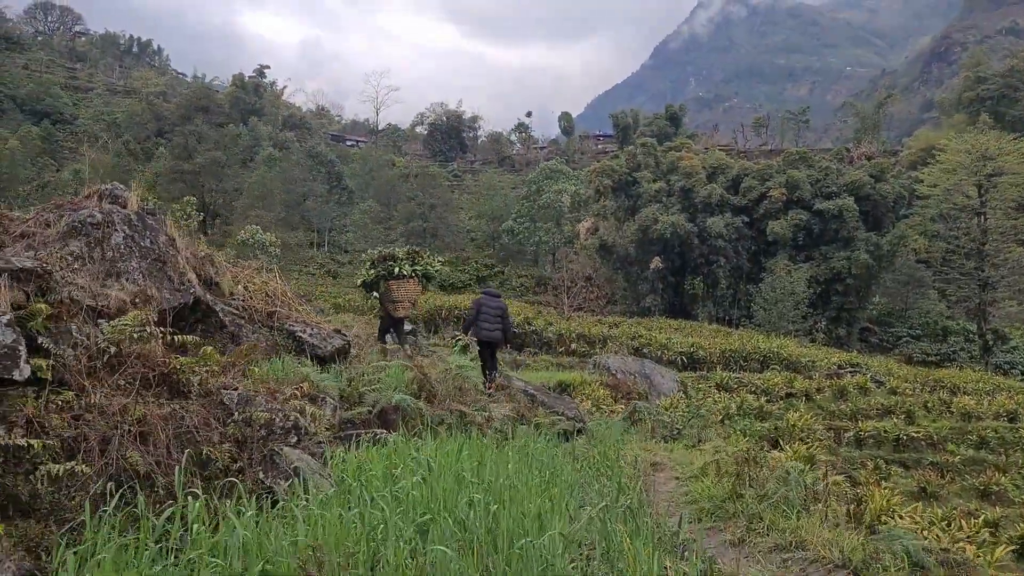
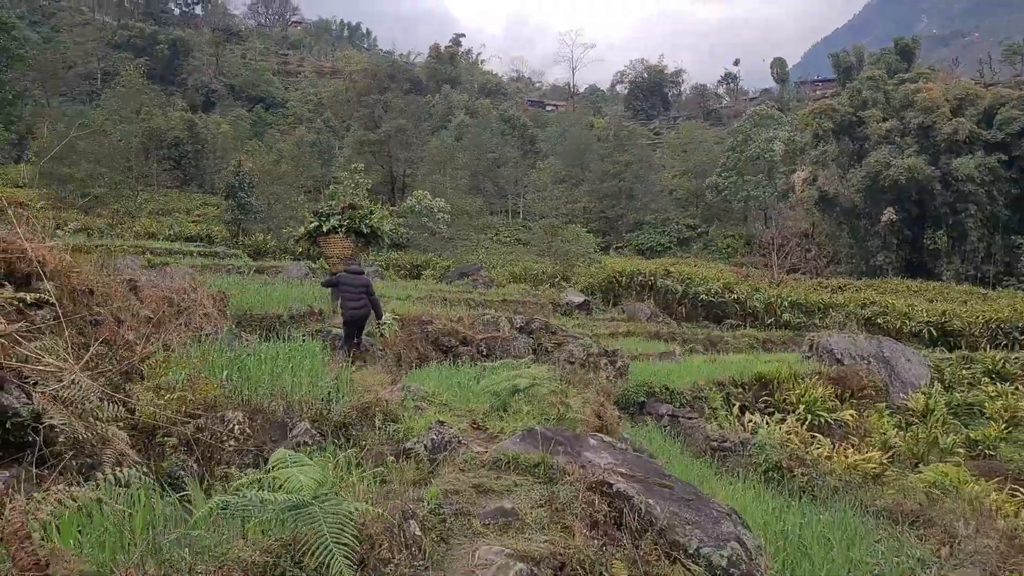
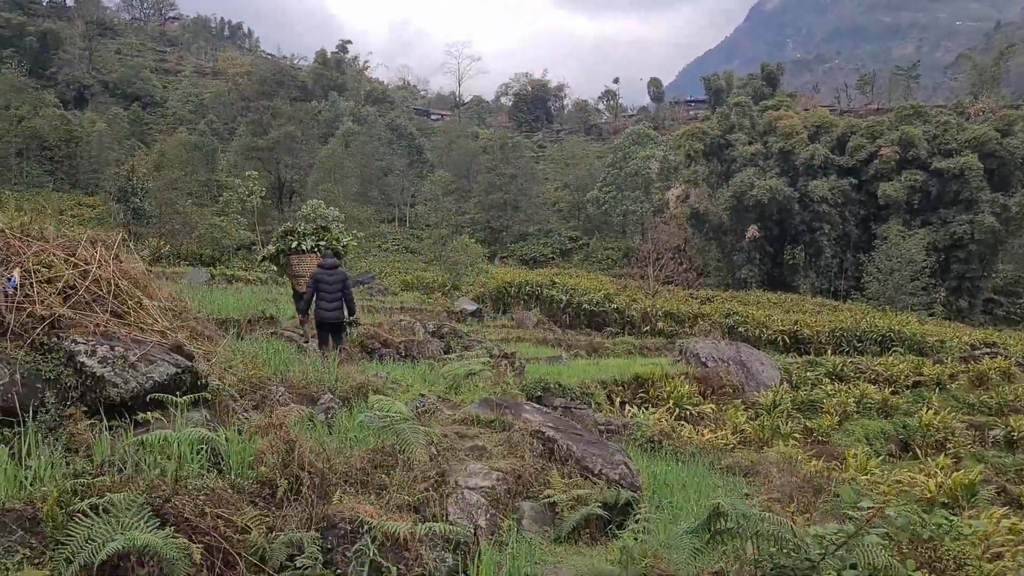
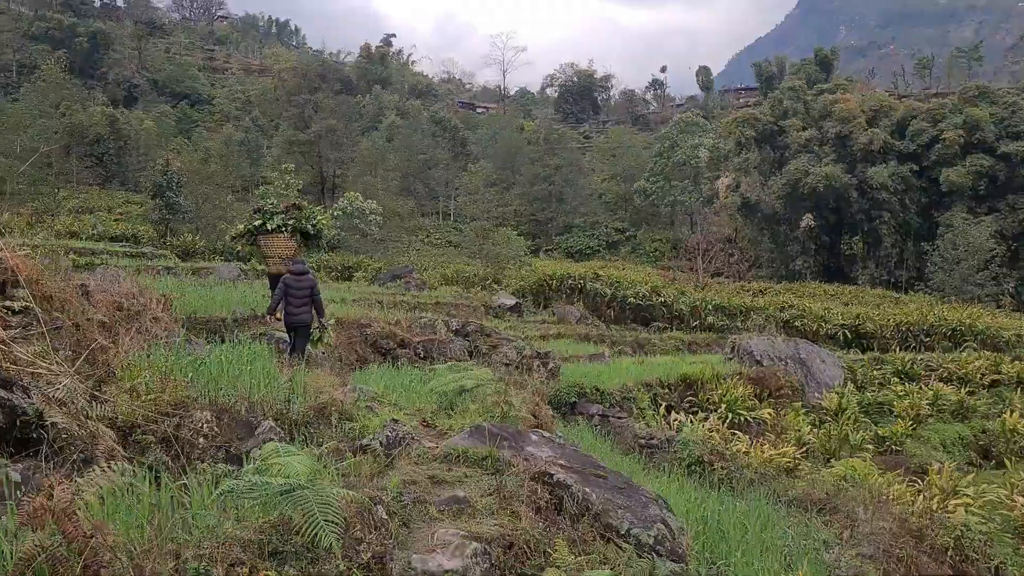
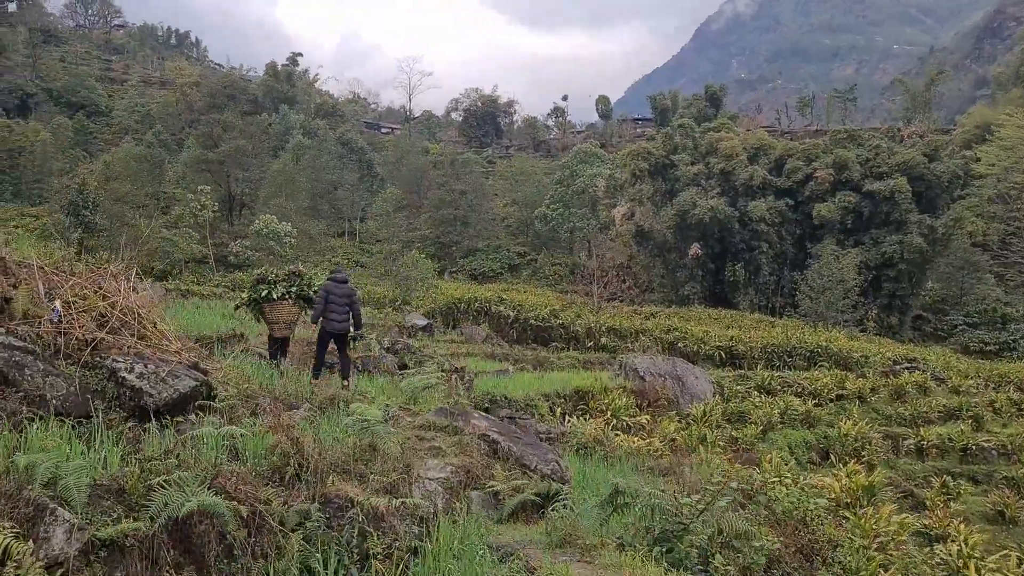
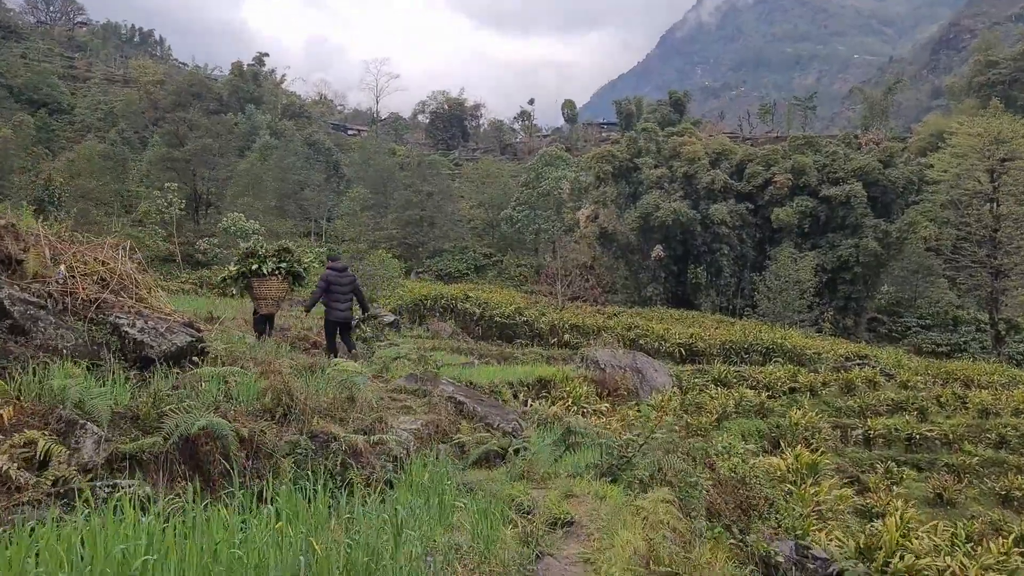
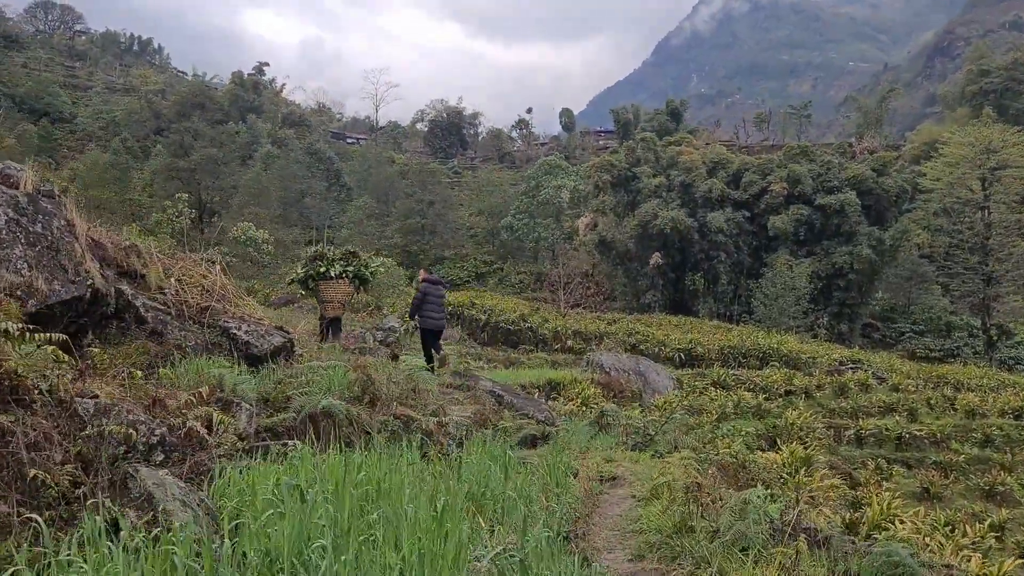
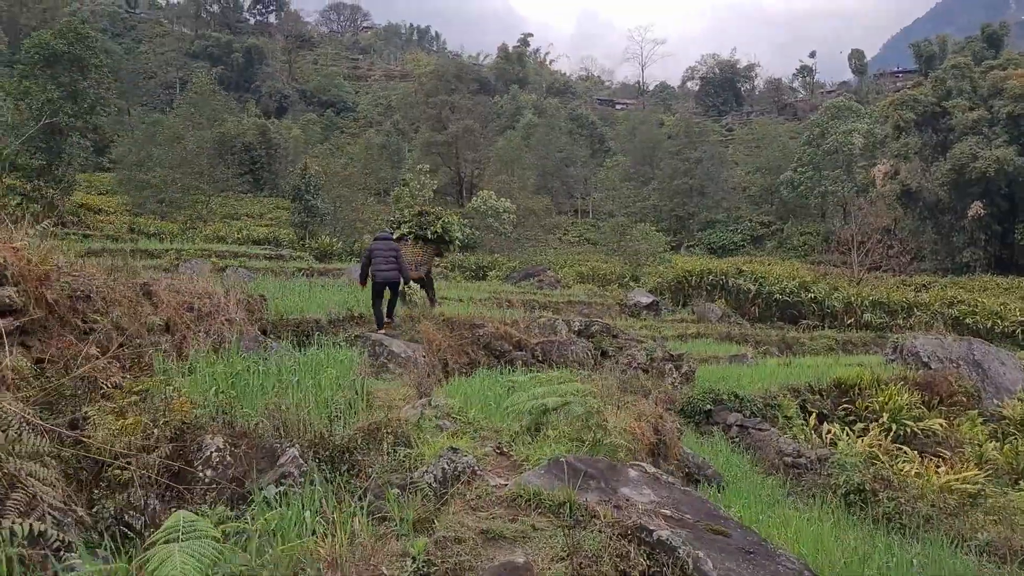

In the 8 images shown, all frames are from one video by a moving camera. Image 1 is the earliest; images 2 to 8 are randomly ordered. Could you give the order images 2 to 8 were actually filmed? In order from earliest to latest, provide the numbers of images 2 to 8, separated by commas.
7, 6, 5, 3, 4, 2, 8
